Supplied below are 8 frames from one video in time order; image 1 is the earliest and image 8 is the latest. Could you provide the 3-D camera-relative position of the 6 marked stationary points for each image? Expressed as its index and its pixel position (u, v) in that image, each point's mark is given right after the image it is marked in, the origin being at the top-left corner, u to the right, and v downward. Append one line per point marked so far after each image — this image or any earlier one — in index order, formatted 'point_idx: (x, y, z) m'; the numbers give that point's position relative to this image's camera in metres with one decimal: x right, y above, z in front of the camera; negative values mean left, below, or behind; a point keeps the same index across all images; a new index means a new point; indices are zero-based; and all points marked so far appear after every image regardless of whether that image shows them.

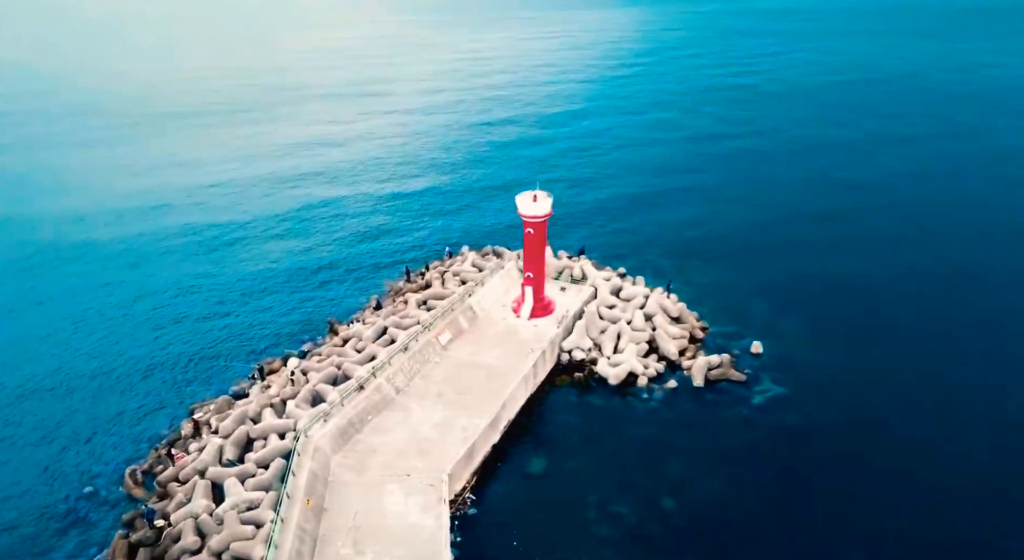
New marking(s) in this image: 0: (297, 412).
0: (-6.7, -4.1, +20.0) m
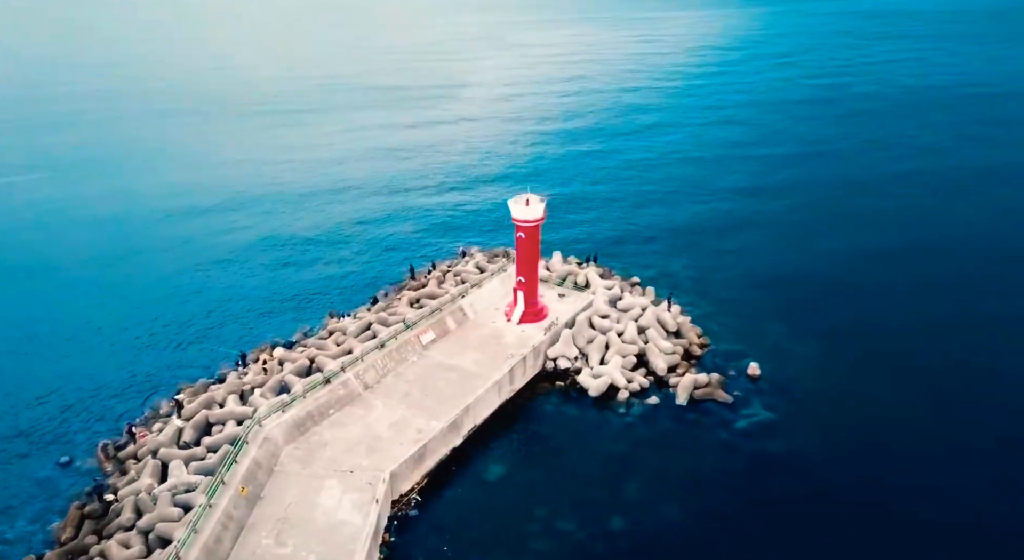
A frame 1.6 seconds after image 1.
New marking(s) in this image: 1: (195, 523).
0: (-8.0, -3.8, +20.4) m
1: (-7.5, -5.8, +15.2) m
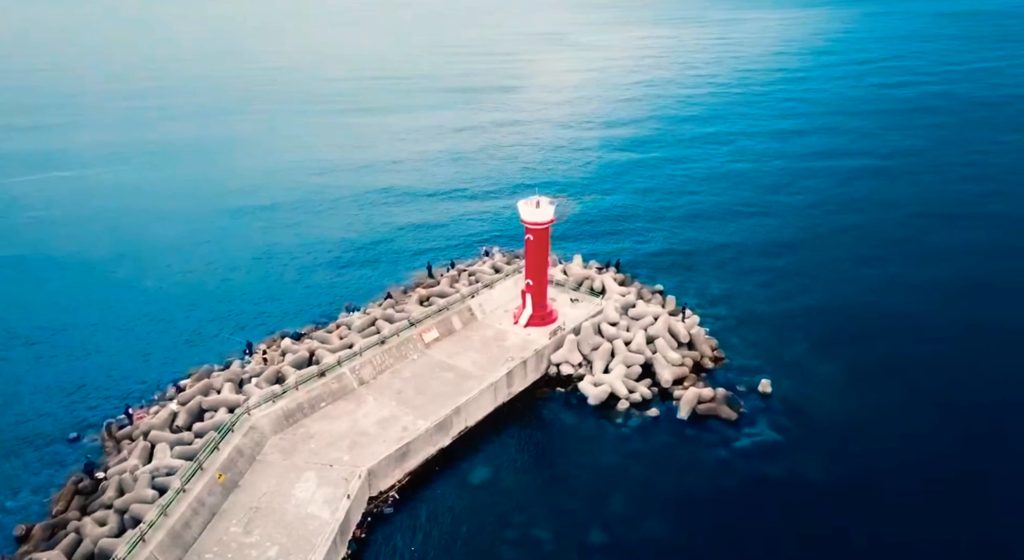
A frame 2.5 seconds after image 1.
0: (-8.4, -3.6, +20.9) m
1: (-8.4, -5.5, +15.6) m
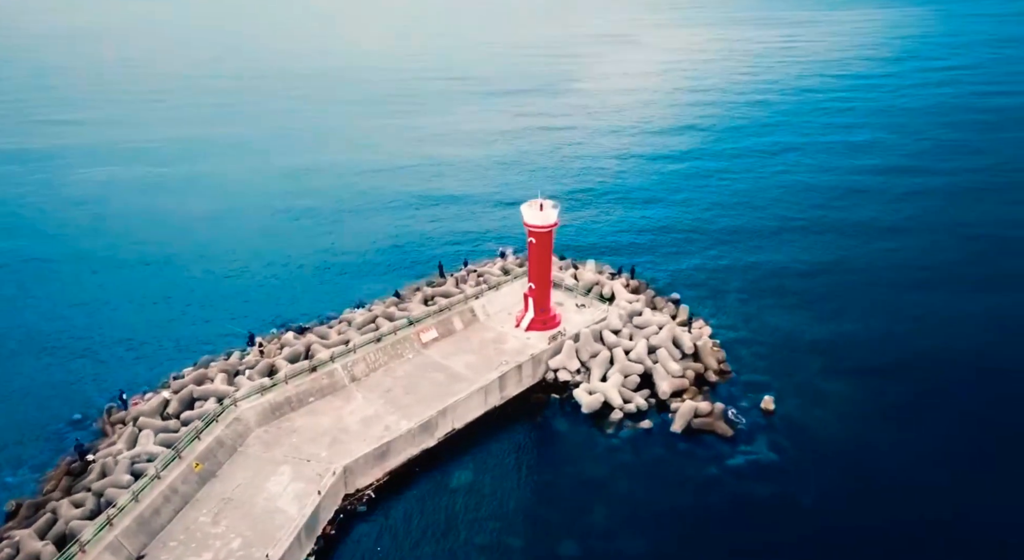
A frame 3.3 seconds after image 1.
0: (-8.8, -3.4, +21.2) m
1: (-9.3, -5.3, +16.0) m
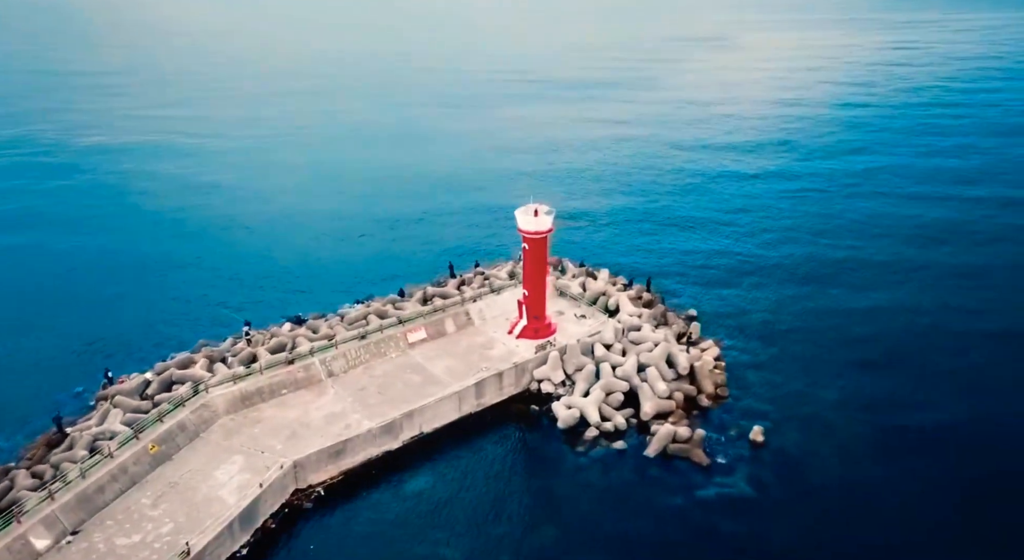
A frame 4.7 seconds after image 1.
0: (-9.8, -3.0, +21.8) m
1: (-11.0, -4.9, +16.6) m
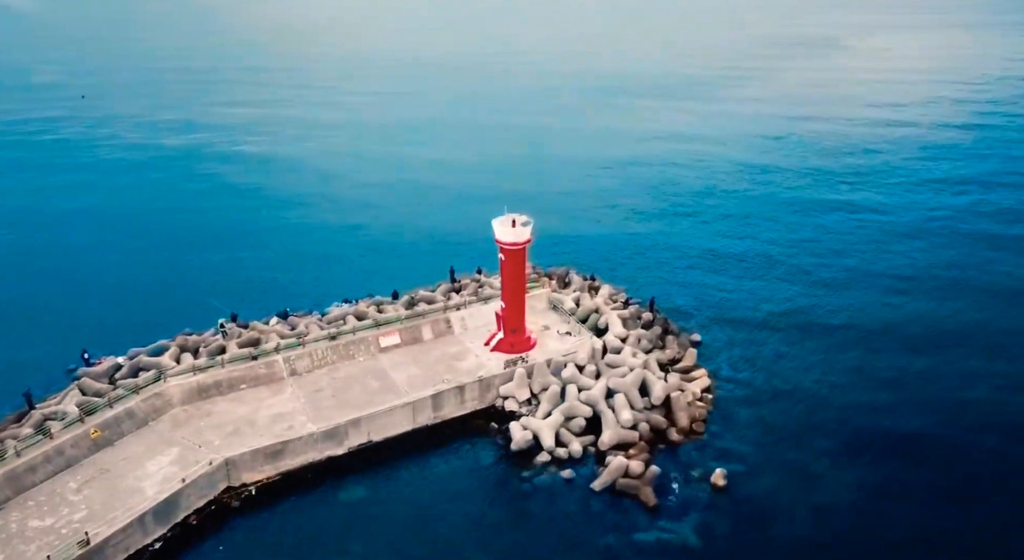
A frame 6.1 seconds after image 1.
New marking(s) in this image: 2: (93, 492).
0: (-11.2, -2.8, +22.4) m
1: (-13.2, -4.5, +17.4) m
2: (-11.0, -5.6, +16.9) m
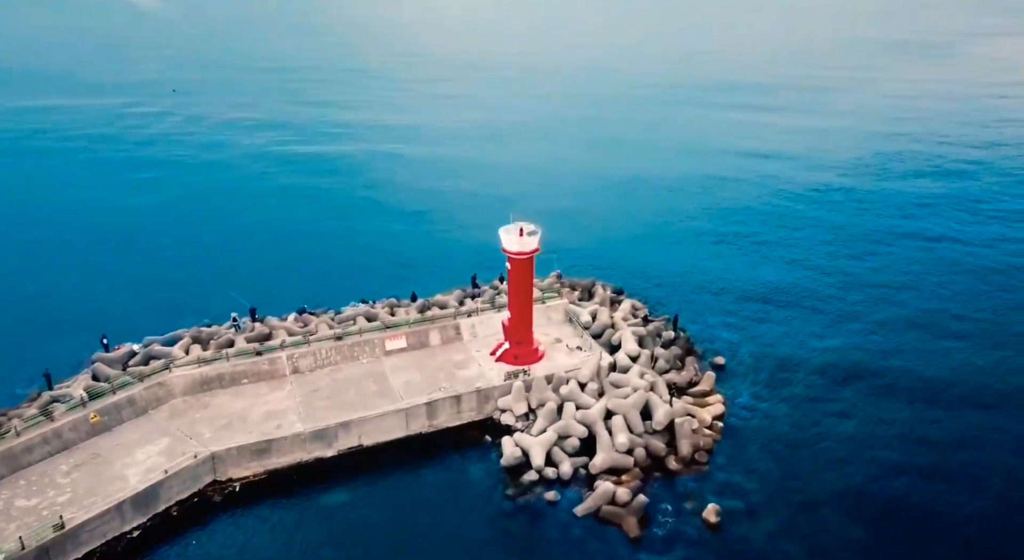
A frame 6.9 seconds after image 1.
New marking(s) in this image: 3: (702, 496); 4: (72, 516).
0: (-11.3, -2.6, +23.0) m
1: (-13.8, -4.2, +18.2) m
2: (-11.8, -5.4, +17.6) m
3: (+6.0, -6.7, +20.0) m
4: (-11.0, -5.9, +16.0) m
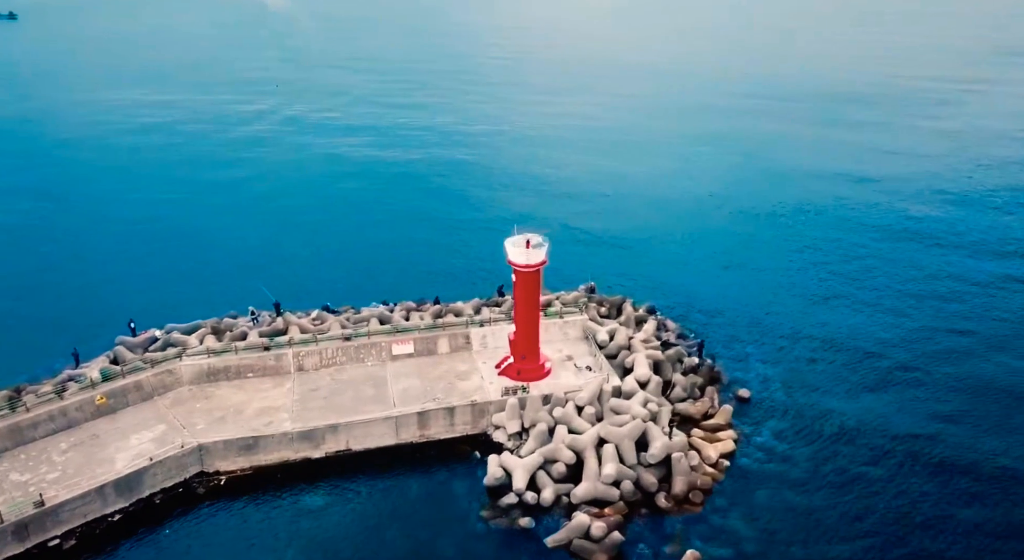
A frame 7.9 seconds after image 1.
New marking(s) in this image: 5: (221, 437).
0: (-11.2, -2.3, +23.9) m
1: (-14.4, -3.8, +19.5) m
2: (-12.6, -5.1, +18.6) m
3: (+5.2, -7.5, +18.6) m
4: (-12.0, -5.6, +16.9) m
5: (-9.0, -4.9, +19.9) m
